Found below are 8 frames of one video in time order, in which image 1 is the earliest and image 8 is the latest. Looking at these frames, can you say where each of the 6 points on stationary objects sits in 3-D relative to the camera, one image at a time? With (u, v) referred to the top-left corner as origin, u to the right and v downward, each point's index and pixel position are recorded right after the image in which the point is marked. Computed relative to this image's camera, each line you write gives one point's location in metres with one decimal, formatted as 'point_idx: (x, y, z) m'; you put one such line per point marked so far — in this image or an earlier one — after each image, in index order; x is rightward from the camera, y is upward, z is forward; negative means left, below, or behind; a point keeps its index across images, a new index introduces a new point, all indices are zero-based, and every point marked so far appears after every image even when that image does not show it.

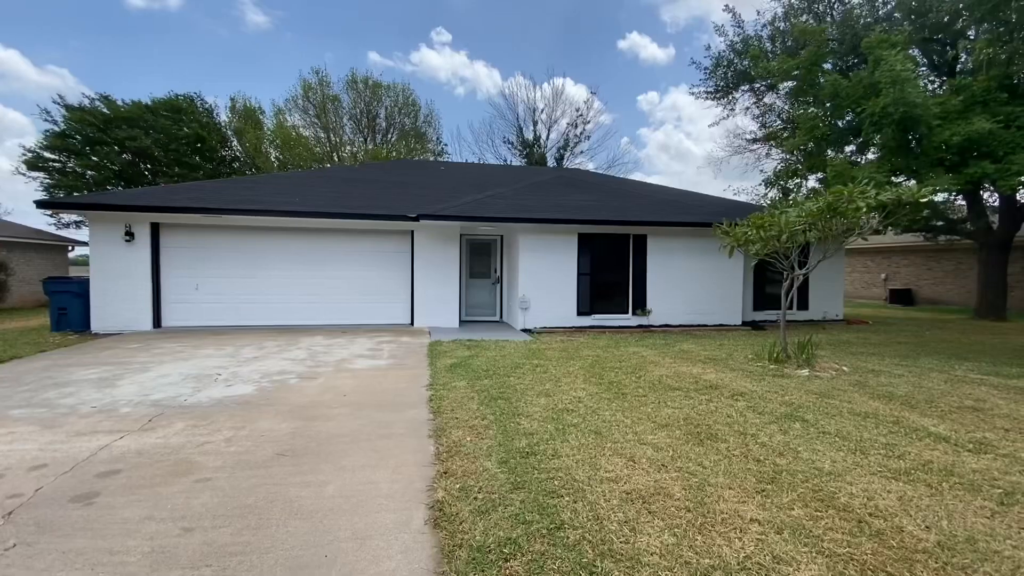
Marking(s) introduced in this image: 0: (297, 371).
0: (-2.7, -1.1, +6.3) m
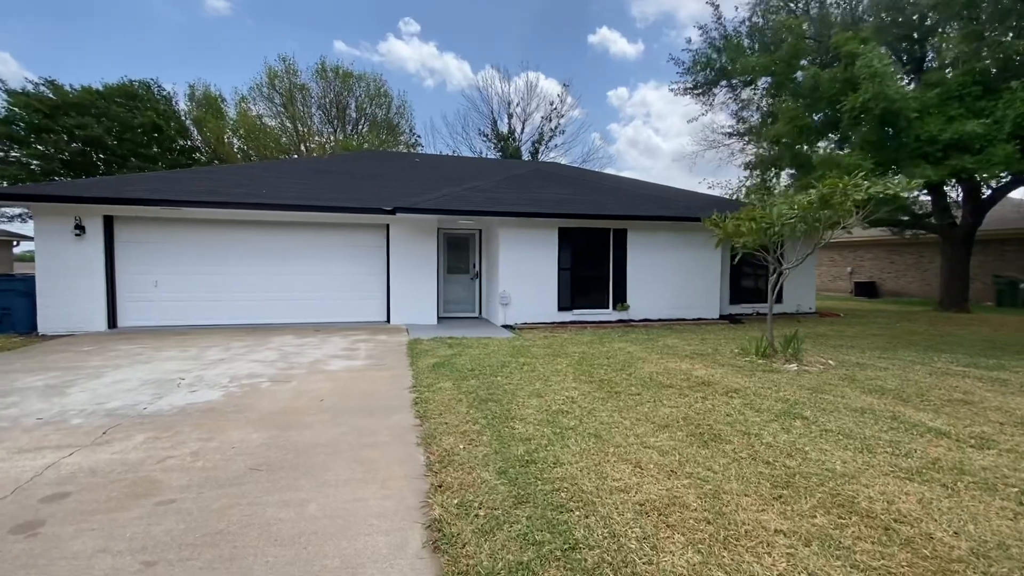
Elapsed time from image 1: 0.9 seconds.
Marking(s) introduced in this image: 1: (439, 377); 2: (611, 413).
0: (-2.9, -1.0, +5.9) m
1: (-0.8, -1.0, +5.5) m
2: (+0.8, -1.0, +4.1) m
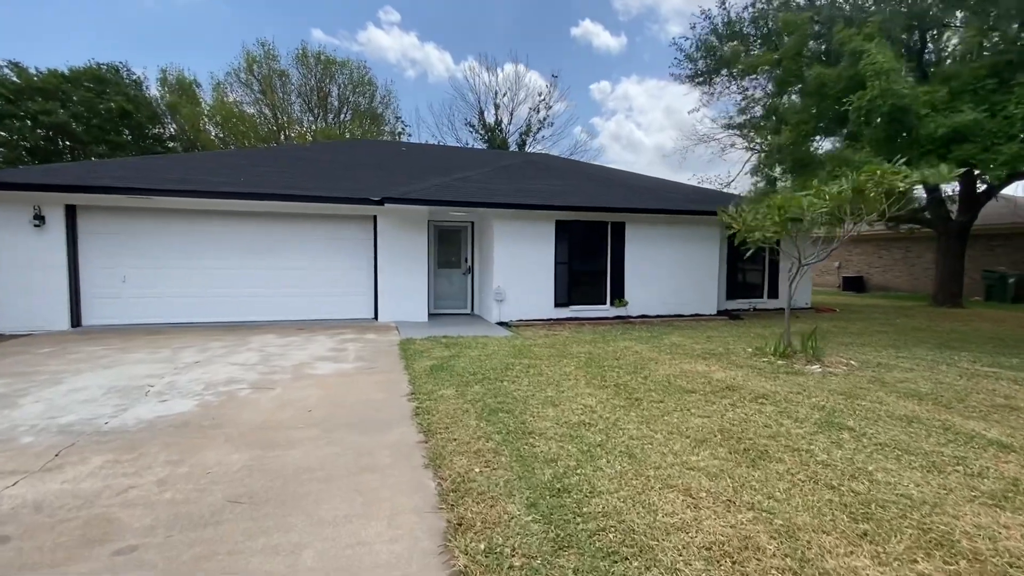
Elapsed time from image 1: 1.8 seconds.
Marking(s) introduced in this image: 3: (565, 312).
0: (-2.8, -1.0, +5.3) m
1: (-0.8, -1.0, +5.0) m
2: (+0.9, -1.0, +3.7) m
3: (+1.1, -0.5, +10.5) m
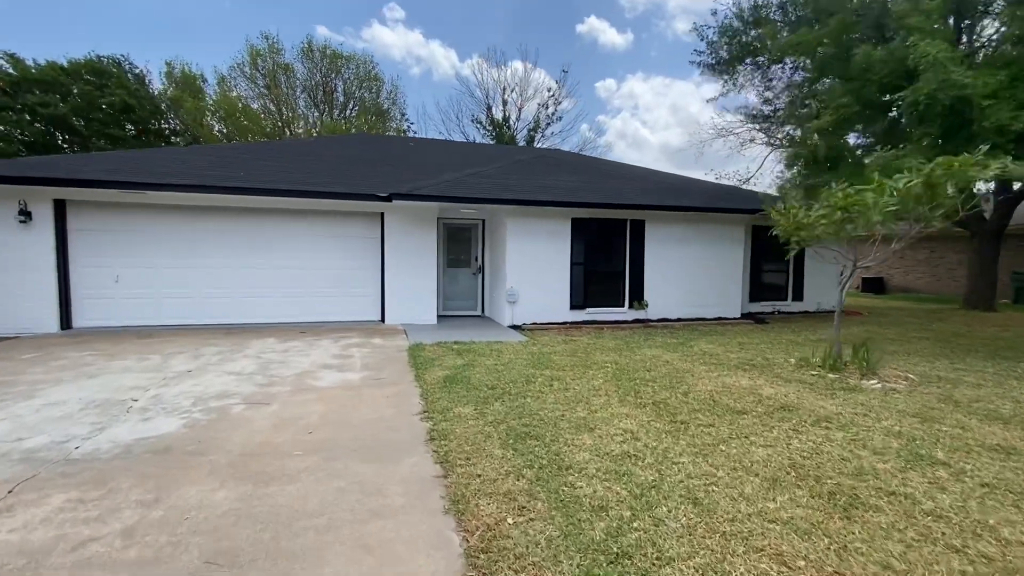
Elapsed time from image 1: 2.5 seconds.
0: (-2.6, -1.0, +4.8) m
1: (-0.6, -1.0, +4.5) m
2: (+1.1, -1.1, +3.1) m
3: (+1.4, -0.5, +9.9) m
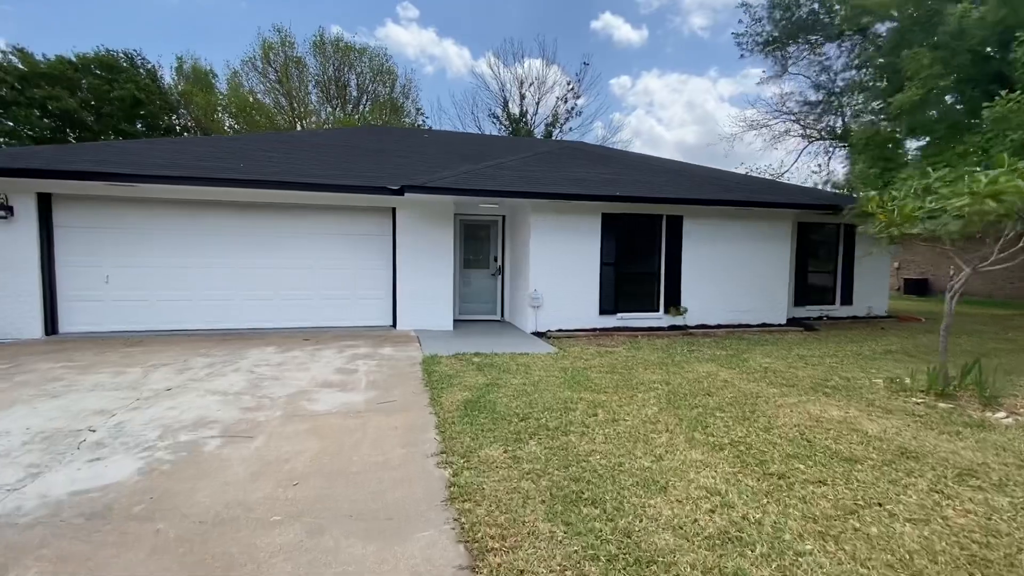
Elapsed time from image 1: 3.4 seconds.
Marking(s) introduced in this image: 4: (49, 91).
0: (-2.3, -1.1, +4.0) m
1: (-0.3, -1.1, +3.6) m
2: (+1.4, -1.1, +2.2) m
3: (+1.8, -0.6, +9.0) m
4: (-18.7, +7.9, +20.0) m
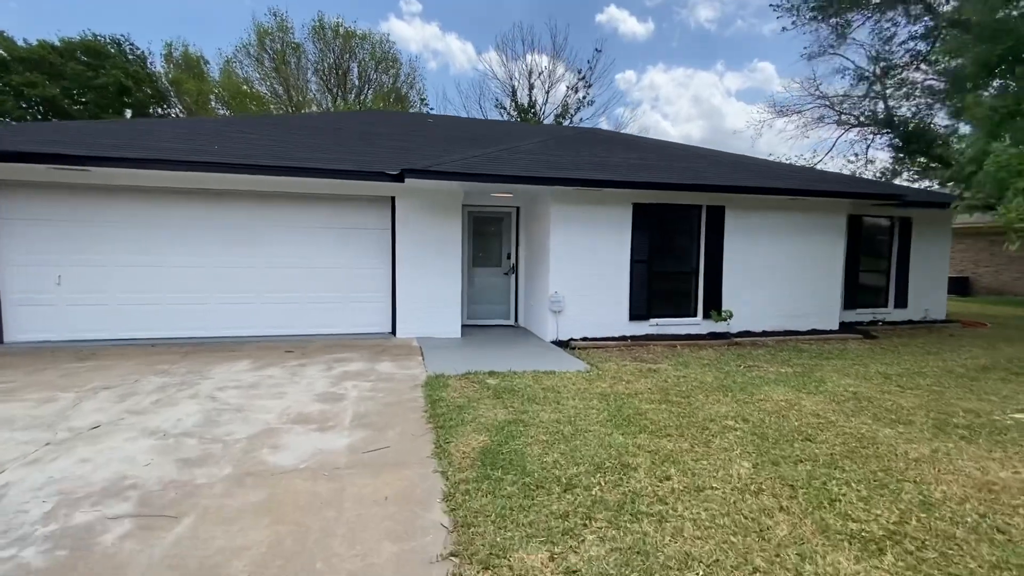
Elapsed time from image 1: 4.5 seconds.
0: (-2.1, -1.1, +2.9) m
1: (-0.1, -1.1, +2.5) m
2: (+1.6, -1.2, +1.1) m
3: (+2.1, -0.6, +7.8) m
4: (-18.4, +8.0, +18.9) m
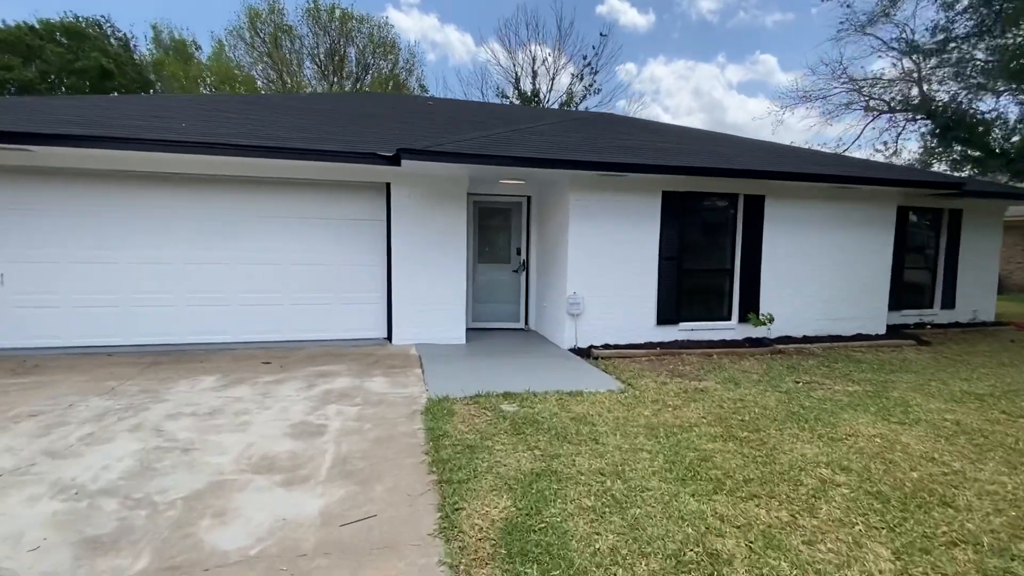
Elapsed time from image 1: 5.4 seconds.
0: (-1.9, -1.2, +1.9) m
1: (+0.1, -1.2, +1.6) m
2: (+1.8, -1.3, +0.1) m
3: (+2.3, -0.6, +6.9) m
4: (-18.2, +8.2, +17.8) m
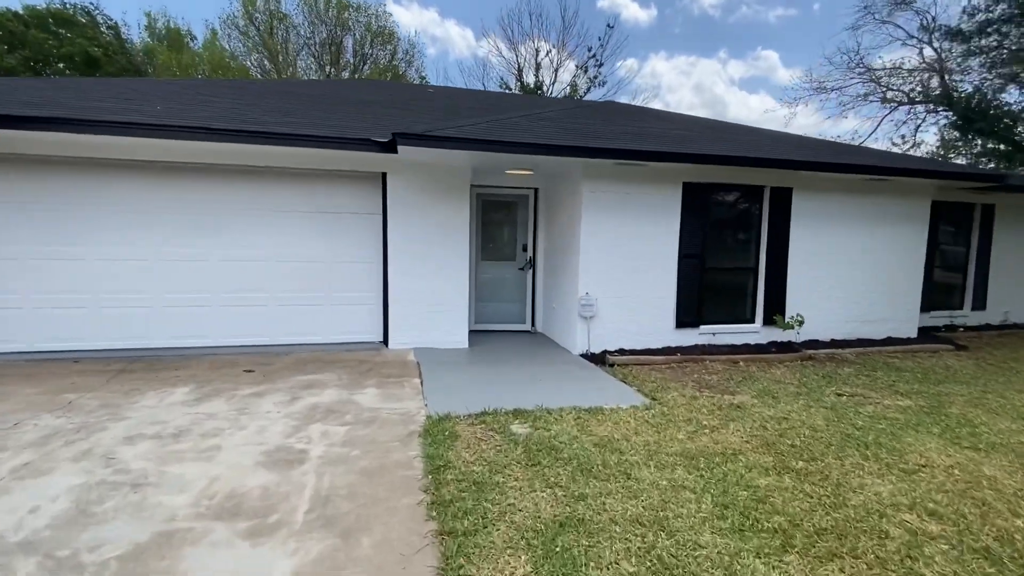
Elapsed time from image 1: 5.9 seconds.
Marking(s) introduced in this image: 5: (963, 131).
0: (-1.9, -1.2, +1.4) m
1: (+0.2, -1.2, +1.1) m
2: (+1.9, -1.4, -0.4) m
3: (+2.3, -0.6, +6.4) m
4: (-18.1, +8.3, +17.2) m
5: (+10.4, +3.6, +11.3) m
